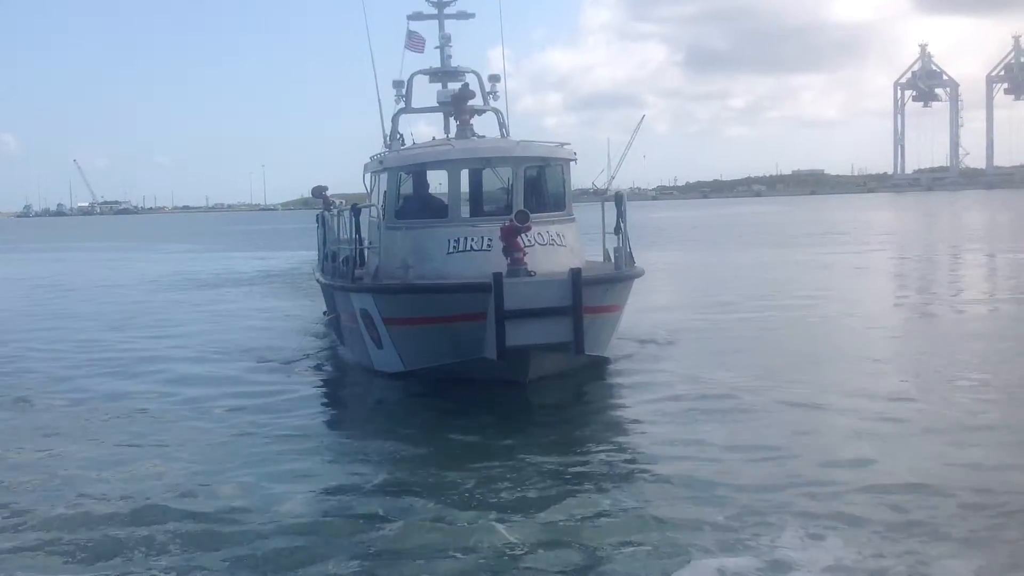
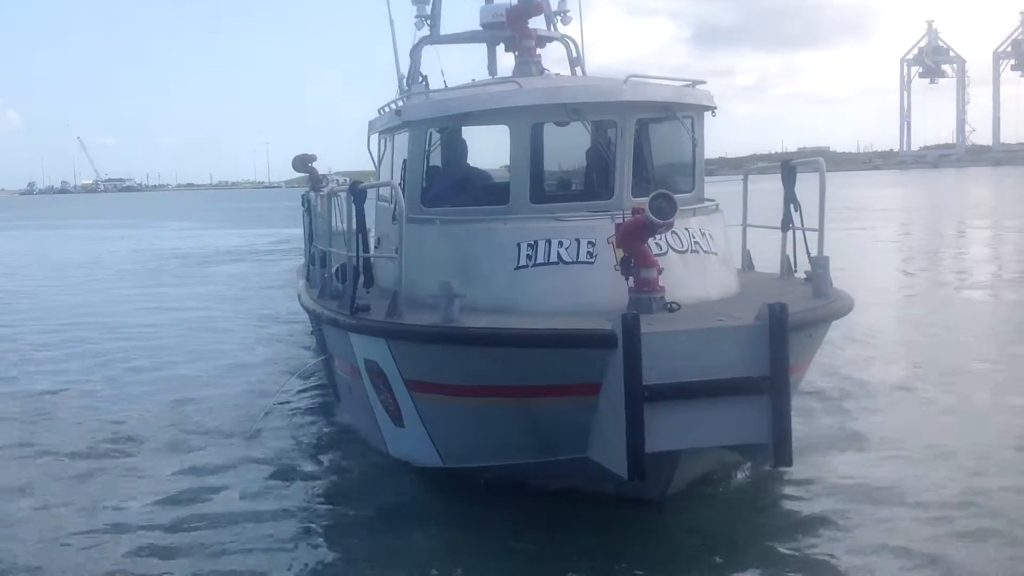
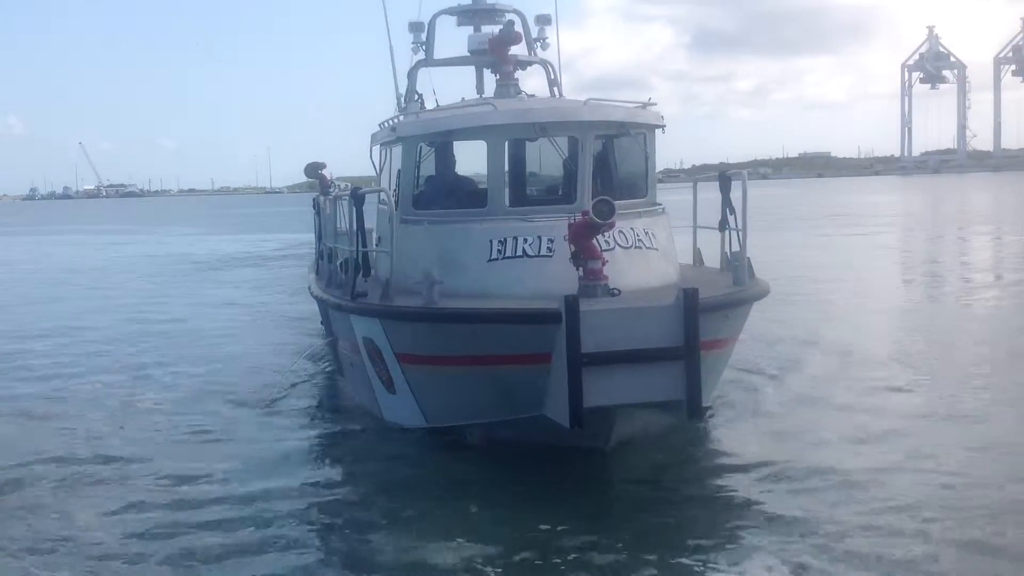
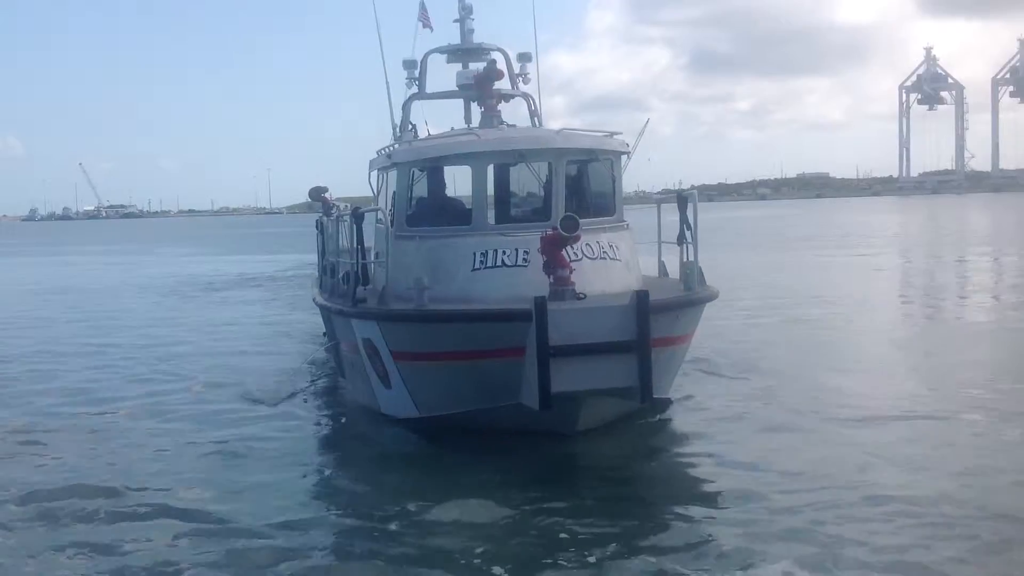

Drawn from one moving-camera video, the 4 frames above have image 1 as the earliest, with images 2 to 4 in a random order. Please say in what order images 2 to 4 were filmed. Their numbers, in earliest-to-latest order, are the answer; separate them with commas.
4, 3, 2
